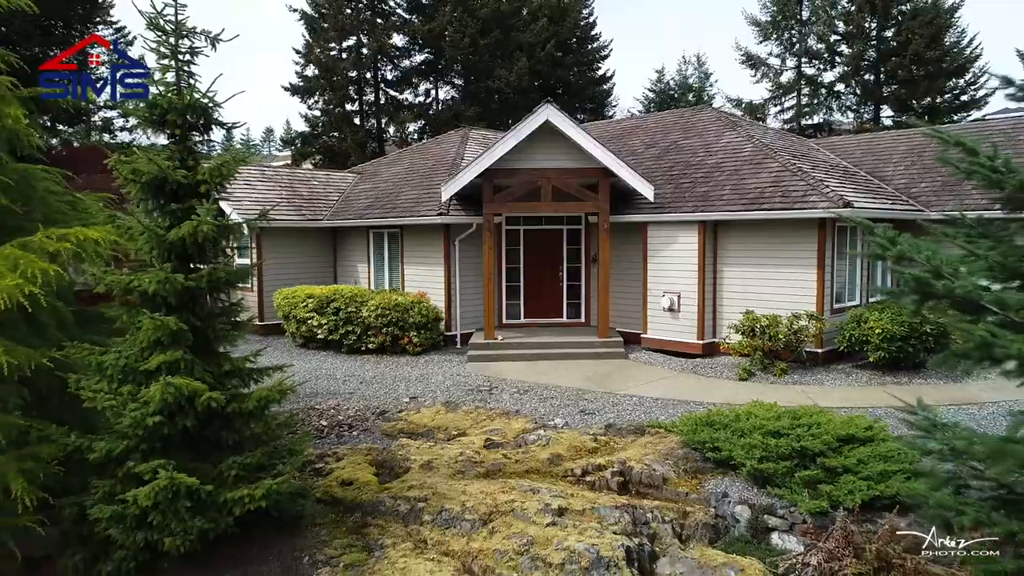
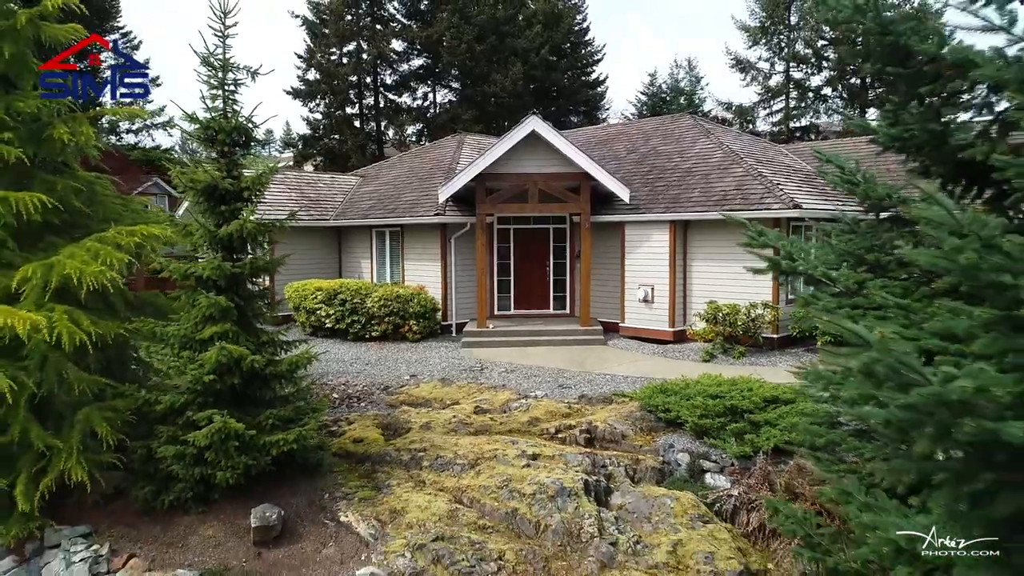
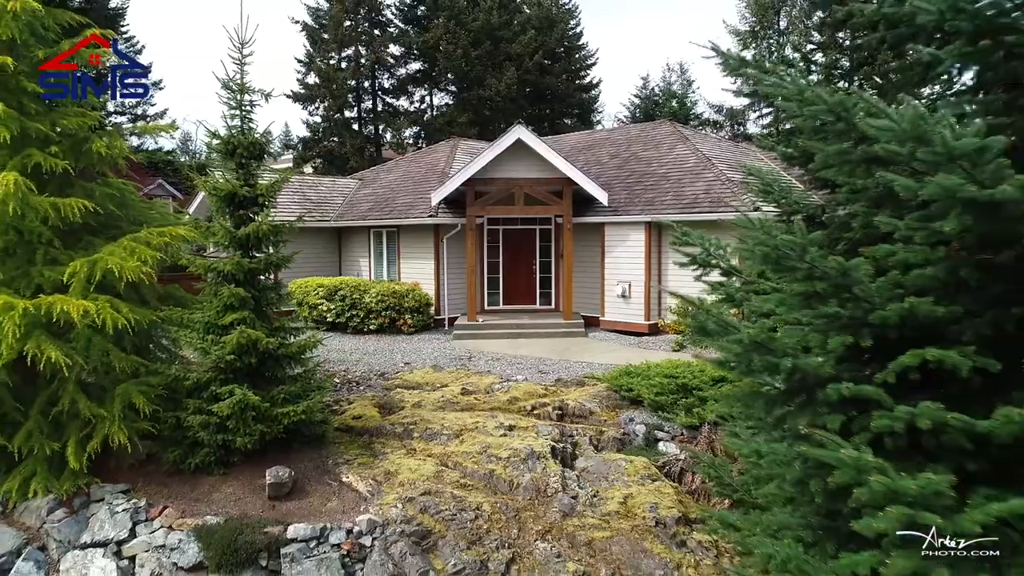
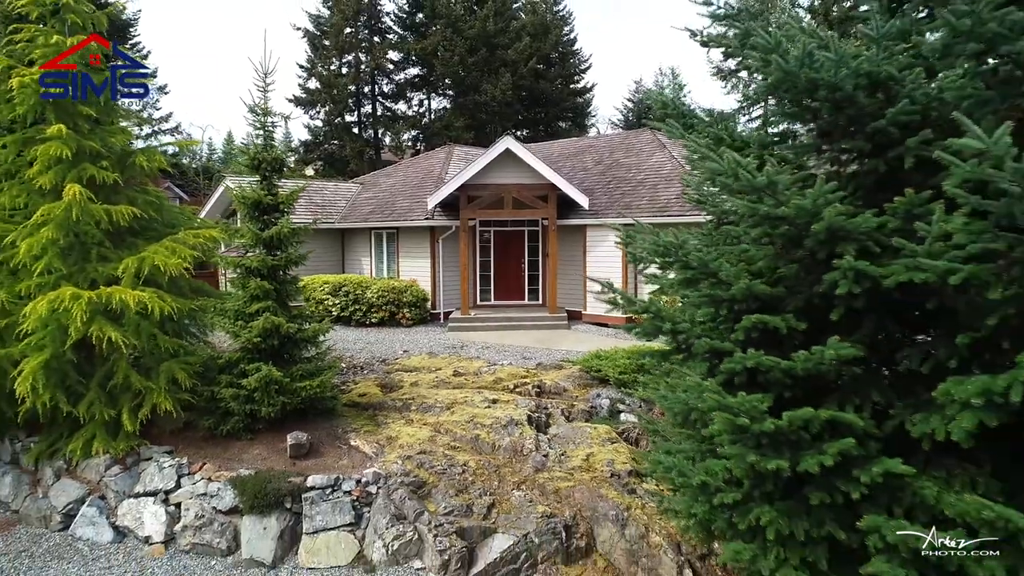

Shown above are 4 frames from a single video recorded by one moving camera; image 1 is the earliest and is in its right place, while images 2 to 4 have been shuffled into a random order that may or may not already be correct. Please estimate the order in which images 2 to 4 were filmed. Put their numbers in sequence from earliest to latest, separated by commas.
2, 3, 4
